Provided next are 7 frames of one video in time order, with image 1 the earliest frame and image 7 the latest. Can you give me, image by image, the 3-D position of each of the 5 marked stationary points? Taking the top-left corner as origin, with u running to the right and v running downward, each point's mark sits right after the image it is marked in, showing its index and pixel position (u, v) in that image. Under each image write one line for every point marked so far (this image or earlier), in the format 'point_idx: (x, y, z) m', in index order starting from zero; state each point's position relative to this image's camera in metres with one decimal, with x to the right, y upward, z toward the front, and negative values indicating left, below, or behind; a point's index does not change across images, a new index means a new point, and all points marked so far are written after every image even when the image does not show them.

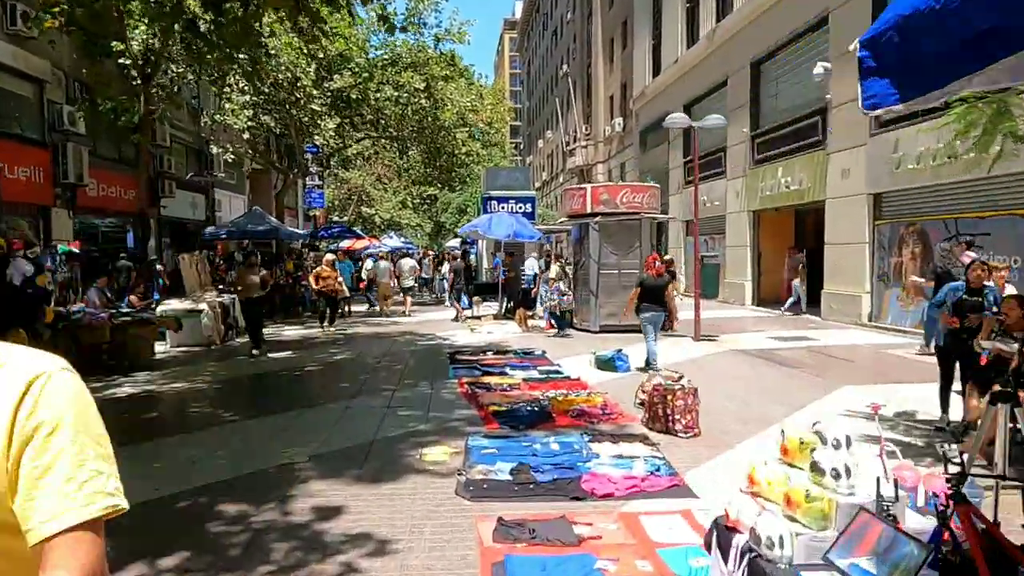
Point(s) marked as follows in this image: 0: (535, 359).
0: (+0.4, -1.2, +10.9) m
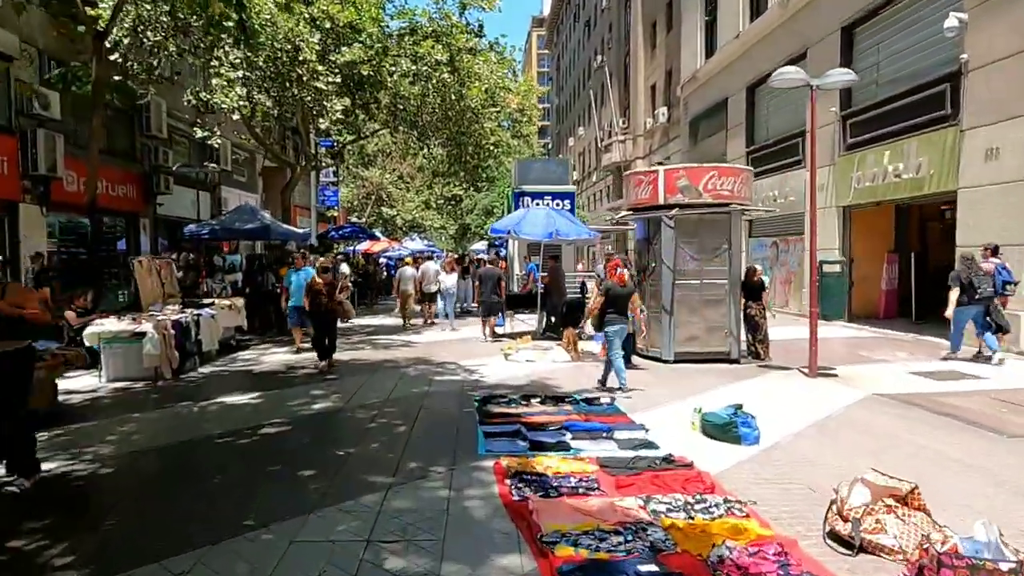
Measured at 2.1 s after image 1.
0: (+1.0, -1.4, +7.4) m
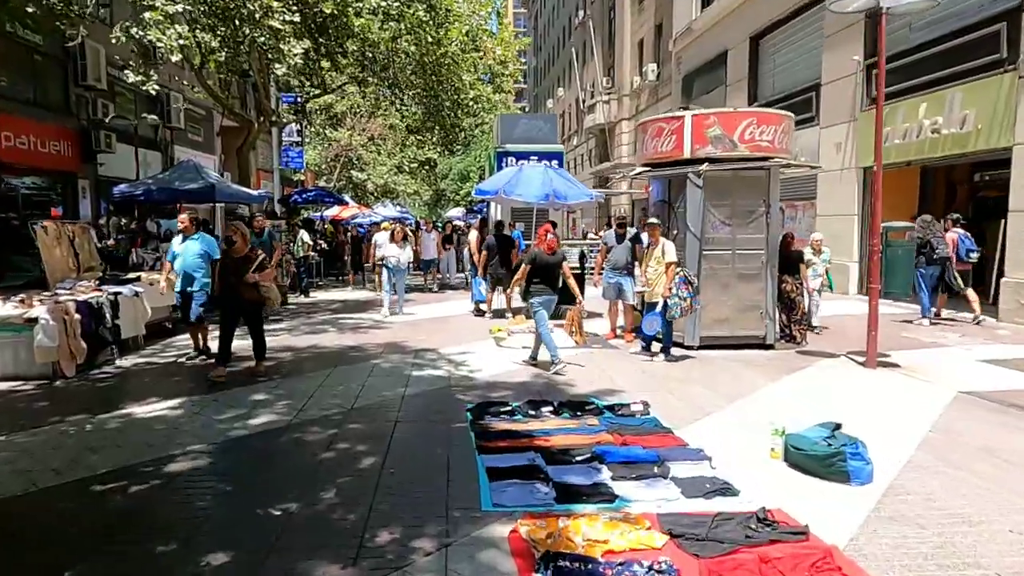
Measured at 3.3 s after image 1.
0: (+1.1, -1.2, +5.5) m
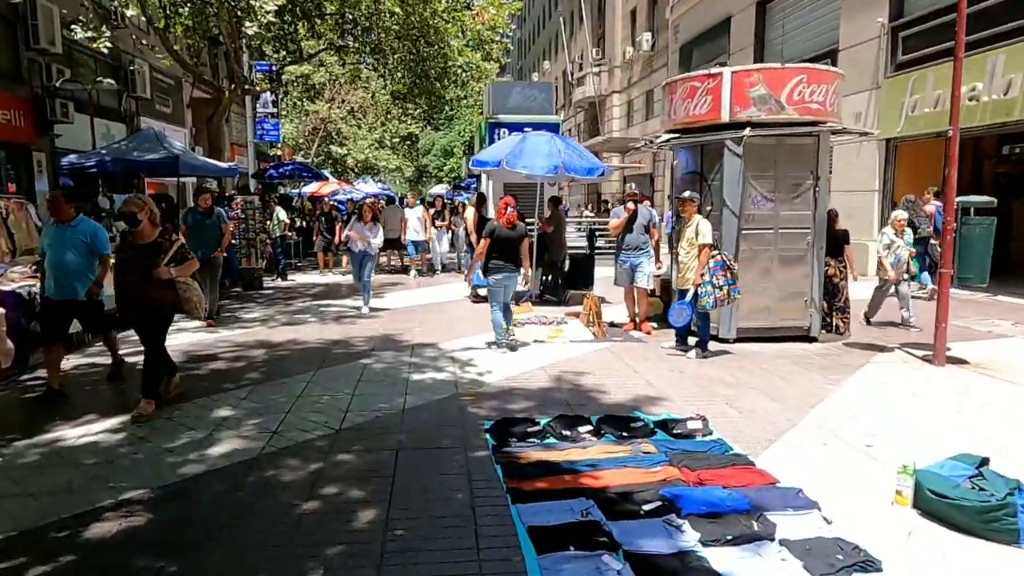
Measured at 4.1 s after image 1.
0: (+1.3, -1.1, +4.3) m
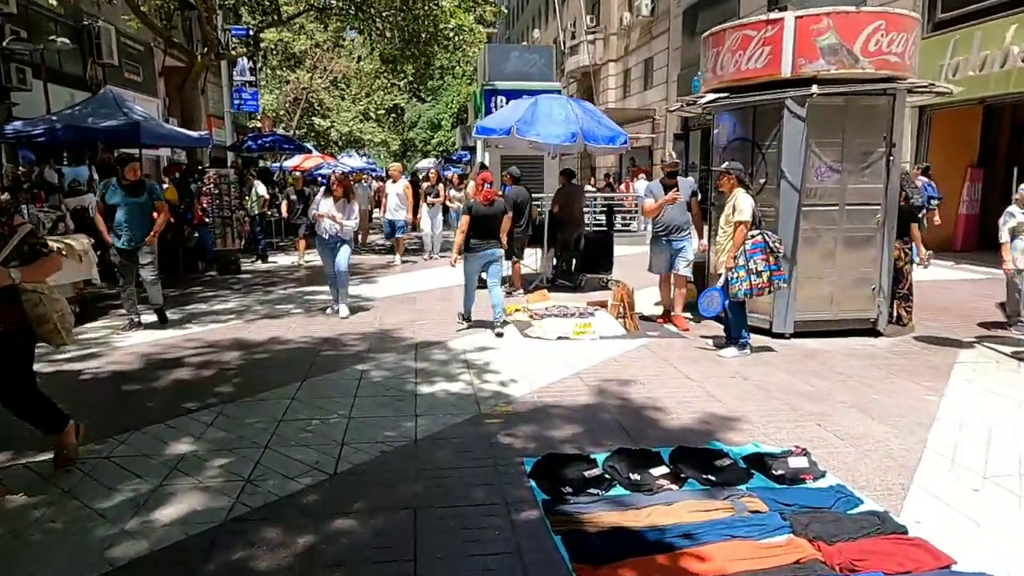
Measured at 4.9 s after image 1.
0: (+1.6, -1.2, +3.1) m
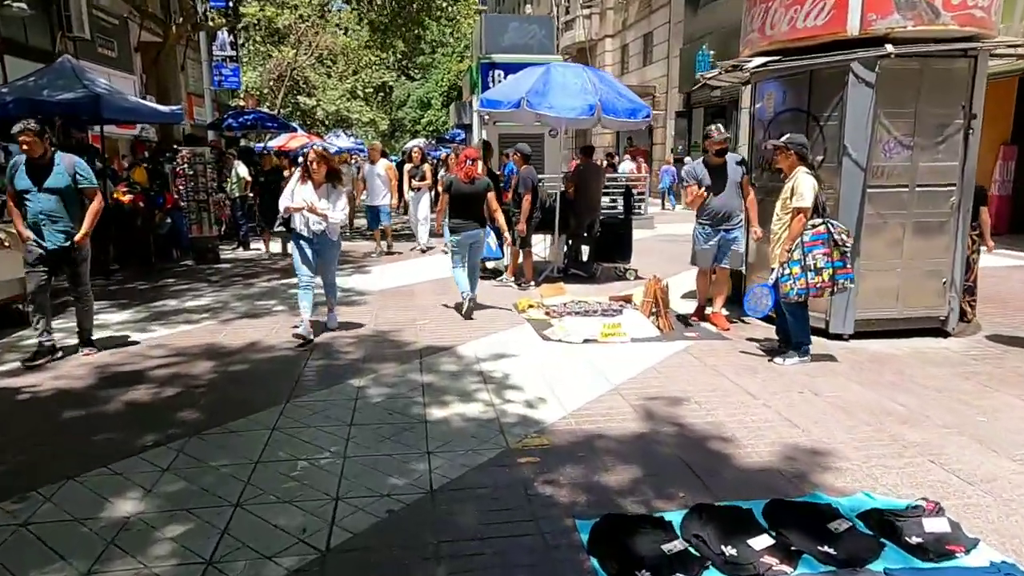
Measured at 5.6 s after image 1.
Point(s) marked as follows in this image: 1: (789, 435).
0: (+1.9, -1.2, +2.2) m
1: (+1.7, -0.9, +4.1) m
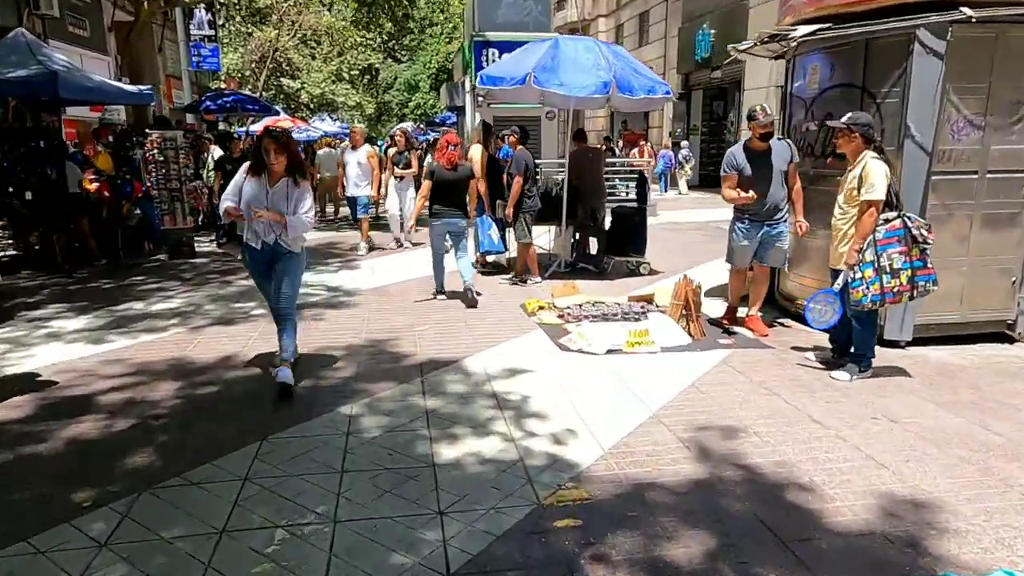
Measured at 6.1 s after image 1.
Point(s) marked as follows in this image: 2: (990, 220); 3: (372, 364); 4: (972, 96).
0: (+2.1, -1.3, +1.5) m
1: (+1.9, -1.0, +3.3) m
2: (+3.9, +0.5, +5.4) m
3: (-1.1, -0.6, +5.1) m
4: (+3.6, +1.5, +5.1) m
